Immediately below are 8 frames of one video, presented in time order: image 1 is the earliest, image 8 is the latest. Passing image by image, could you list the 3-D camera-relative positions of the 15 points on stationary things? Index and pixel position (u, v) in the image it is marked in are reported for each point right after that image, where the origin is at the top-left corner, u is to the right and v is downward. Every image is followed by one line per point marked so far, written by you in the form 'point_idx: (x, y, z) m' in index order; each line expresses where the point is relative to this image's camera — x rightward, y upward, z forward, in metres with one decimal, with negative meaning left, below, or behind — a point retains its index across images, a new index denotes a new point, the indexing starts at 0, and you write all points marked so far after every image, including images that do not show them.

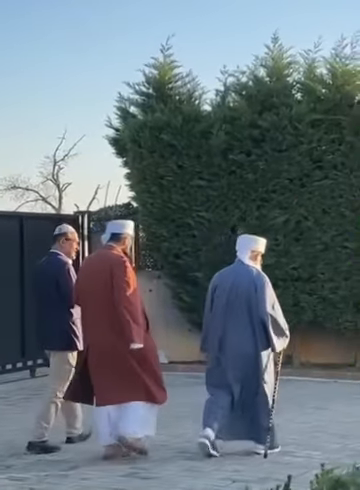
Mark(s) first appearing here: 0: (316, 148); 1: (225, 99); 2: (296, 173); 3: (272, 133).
0: (+1.8, +1.2, +14.3) m
1: (+0.6, +1.9, +14.6) m
2: (+1.5, +0.9, +14.3) m
3: (+1.2, +1.5, +14.3) m
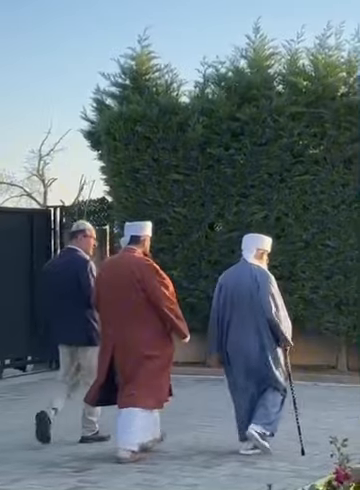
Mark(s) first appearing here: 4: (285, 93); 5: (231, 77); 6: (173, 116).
0: (+1.5, +1.3, +13.7) m
1: (+0.3, +2.0, +14.1) m
2: (+1.2, +1.0, +13.8) m
3: (+0.9, +1.5, +13.8) m
4: (+1.3, +1.9, +13.8) m
5: (+0.7, +2.1, +14.0) m
6: (-0.1, +1.6, +14.0) m
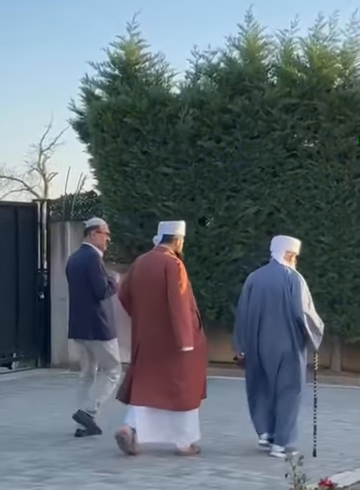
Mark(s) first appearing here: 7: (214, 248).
0: (+1.3, +1.3, +13.3) m
1: (+0.2, +2.0, +13.7) m
2: (+1.1, +1.0, +13.4) m
3: (+0.8, +1.5, +13.4) m
4: (+1.2, +1.9, +13.4) m
5: (+0.5, +2.2, +13.6) m
6: (-0.2, +1.7, +13.6) m
7: (+0.4, 0.0, +13.7) m
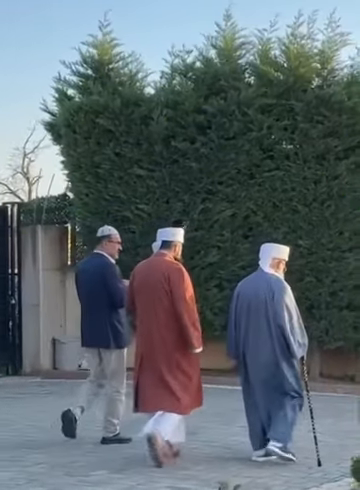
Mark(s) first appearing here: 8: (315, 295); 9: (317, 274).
0: (+1.0, +1.3, +13.0) m
1: (-0.1, +2.0, +13.3) m
2: (+0.8, +1.0, +13.1) m
3: (+0.4, +1.5, +13.0) m
4: (+0.9, +1.9, +13.1) m
5: (+0.2, +2.1, +13.2) m
6: (-0.5, +1.7, +13.3) m
7: (+0.1, -0.1, +13.4) m
8: (+1.6, -0.6, +13.0) m
9: (+1.6, -0.3, +13.0) m
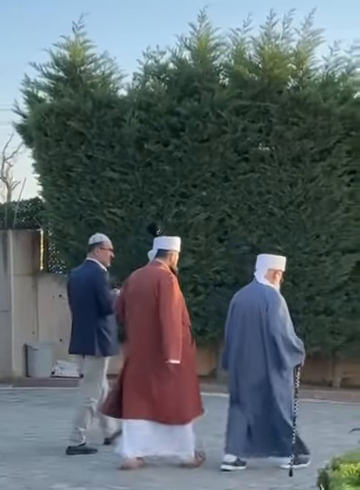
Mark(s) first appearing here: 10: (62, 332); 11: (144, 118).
0: (+0.7, +1.2, +12.8) m
1: (-0.4, +1.9, +13.1) m
2: (+0.5, +0.9, +12.9) m
3: (+0.1, +1.4, +12.8) m
4: (+0.6, +1.9, +12.9) m
5: (-0.1, +2.1, +13.0) m
6: (-0.9, +1.6, +13.1) m
7: (-0.2, -0.1, +13.1) m
8: (+1.3, -0.6, +12.8) m
9: (+1.3, -0.4, +12.8) m
10: (-1.5, -1.1, +13.6) m
11: (-0.4, +1.5, +13.0) m
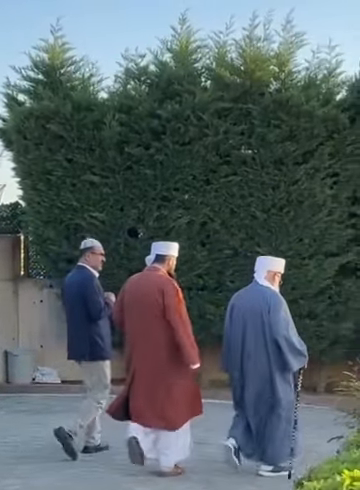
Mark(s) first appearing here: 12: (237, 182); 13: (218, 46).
0: (+0.5, +1.2, +12.7) m
1: (-0.6, +1.9, +13.0) m
2: (+0.2, +0.9, +12.7) m
3: (-0.1, +1.4, +12.7) m
4: (+0.3, +1.8, +12.7) m
5: (-0.3, +2.0, +12.9) m
6: (-1.1, +1.6, +12.9) m
7: (-0.4, -0.2, +13.0) m
8: (+1.1, -0.7, +12.7) m
9: (+1.1, -0.4, +12.7) m
10: (-1.7, -1.1, +13.5) m
11: (-0.6, +1.4, +12.8) m
12: (+0.7, +0.7, +12.7) m
13: (+0.4, +2.3, +12.9) m
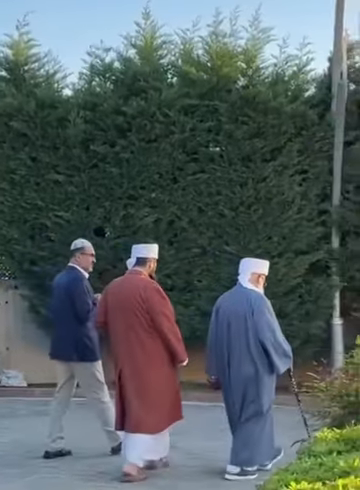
0: (+0.1, +1.2, +12.5) m
1: (-1.0, +1.9, +12.8) m
2: (-0.1, +0.9, +12.5) m
3: (-0.5, +1.4, +12.5) m
4: (0.0, +1.8, +12.5) m
5: (-0.7, +2.1, +12.7) m
6: (-1.5, +1.6, +12.7) m
7: (-0.8, -0.2, +12.8) m
8: (+0.7, -0.7, +12.5) m
9: (+0.7, -0.4, +12.5) m
10: (-2.1, -1.2, +13.2) m
11: (-1.0, +1.4, +12.6) m
12: (+0.3, +0.7, +12.5) m
13: (0.0, +2.4, +12.7) m
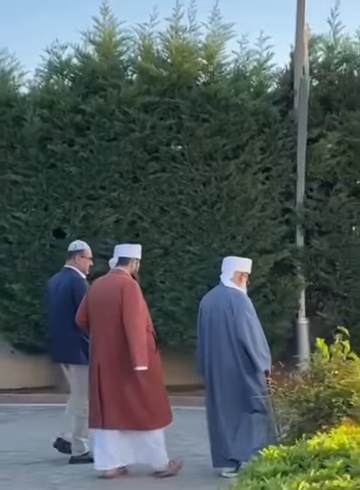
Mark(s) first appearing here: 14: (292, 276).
0: (-0.3, +1.2, +12.2) m
1: (-1.5, +1.9, +12.5) m
2: (-0.6, +0.9, +12.2) m
3: (-0.9, +1.4, +12.2) m
4: (-0.5, +1.8, +12.3) m
5: (-1.2, +2.0, +12.4) m
6: (-1.9, +1.5, +12.4) m
7: (-1.2, -0.2, +12.5) m
8: (+0.3, -0.7, +12.3) m
9: (+0.3, -0.4, +12.2) m
10: (-2.5, -1.2, +12.9) m
11: (-1.5, +1.4, +12.3) m
12: (-0.2, +0.7, +12.2) m
13: (-0.4, +2.3, +12.5) m
14: (+1.3, -0.4, +12.6) m
